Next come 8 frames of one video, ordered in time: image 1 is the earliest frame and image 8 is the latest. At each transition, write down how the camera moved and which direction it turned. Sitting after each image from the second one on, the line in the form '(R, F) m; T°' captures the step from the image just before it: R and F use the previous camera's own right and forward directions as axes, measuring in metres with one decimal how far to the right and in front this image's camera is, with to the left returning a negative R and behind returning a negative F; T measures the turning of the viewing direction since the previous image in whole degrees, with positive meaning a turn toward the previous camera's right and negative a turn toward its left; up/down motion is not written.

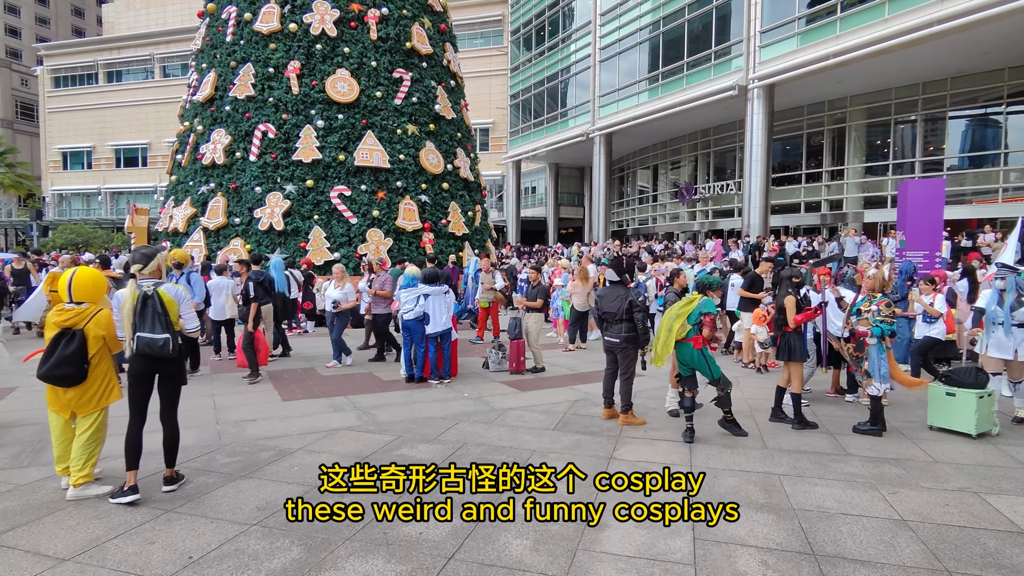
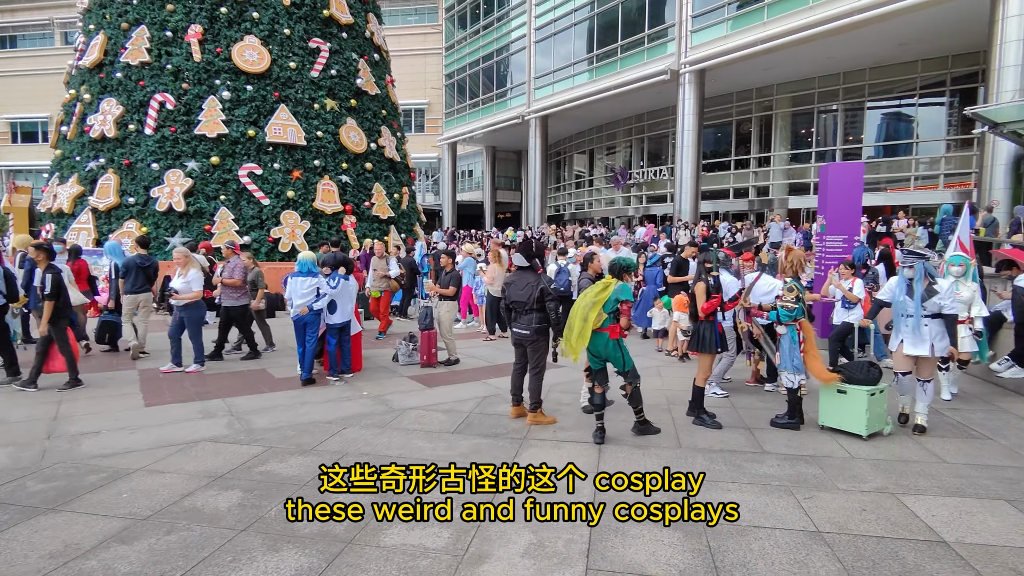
(+0.5, +0.7) m; +6°
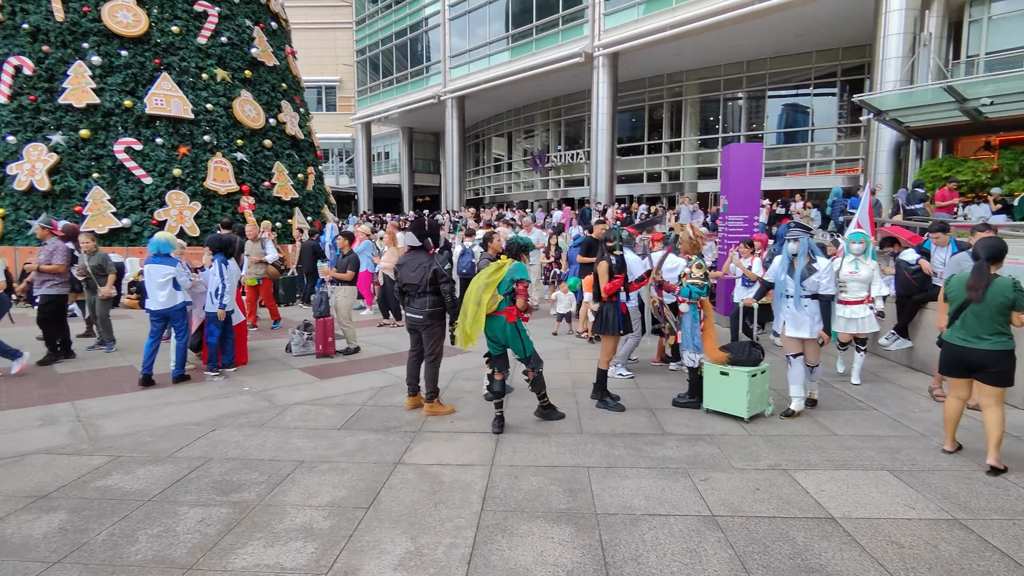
(+0.3, +0.4) m; +8°
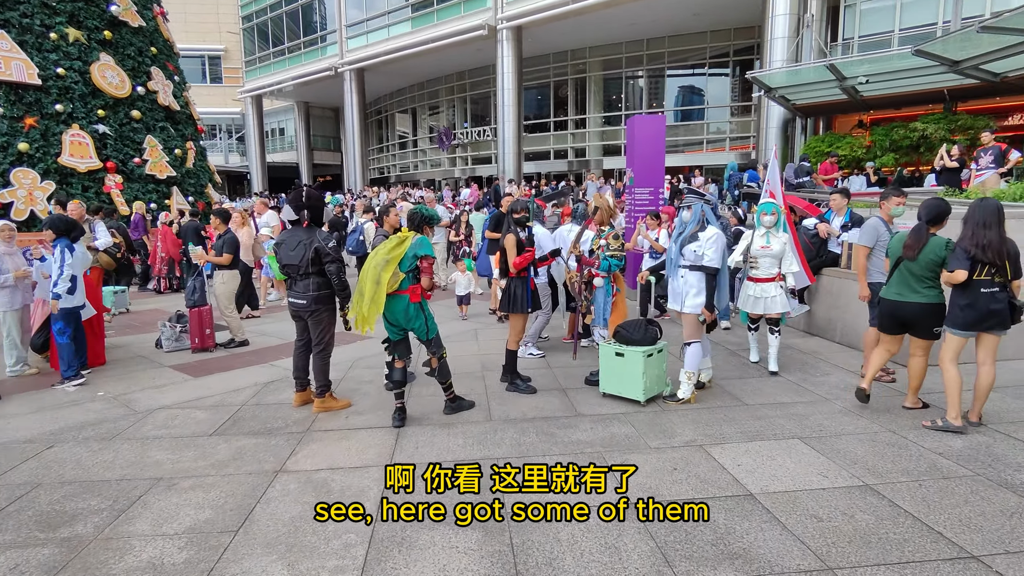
(+0.1, +0.4) m; +9°
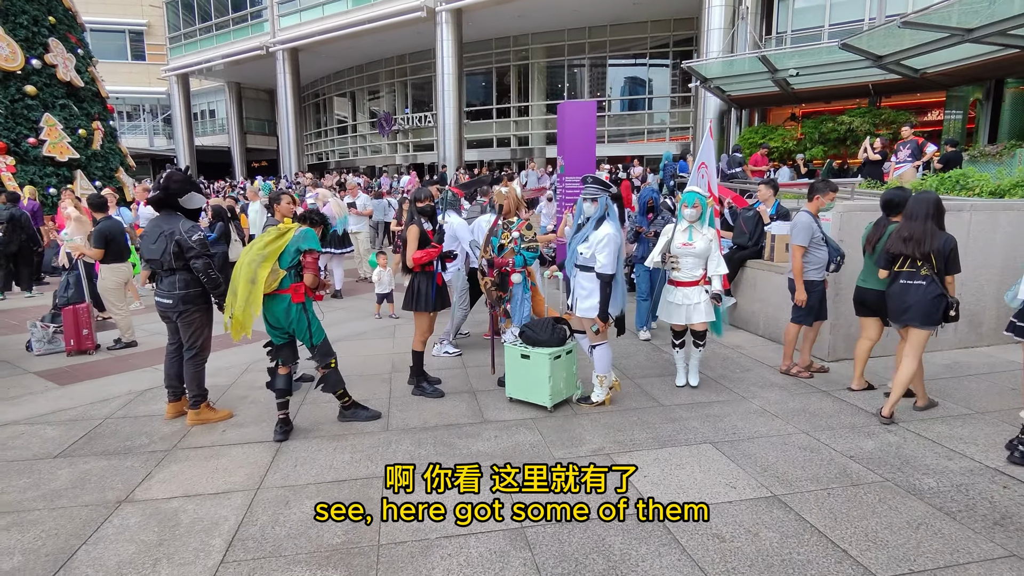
(+0.4, +0.4) m; +5°
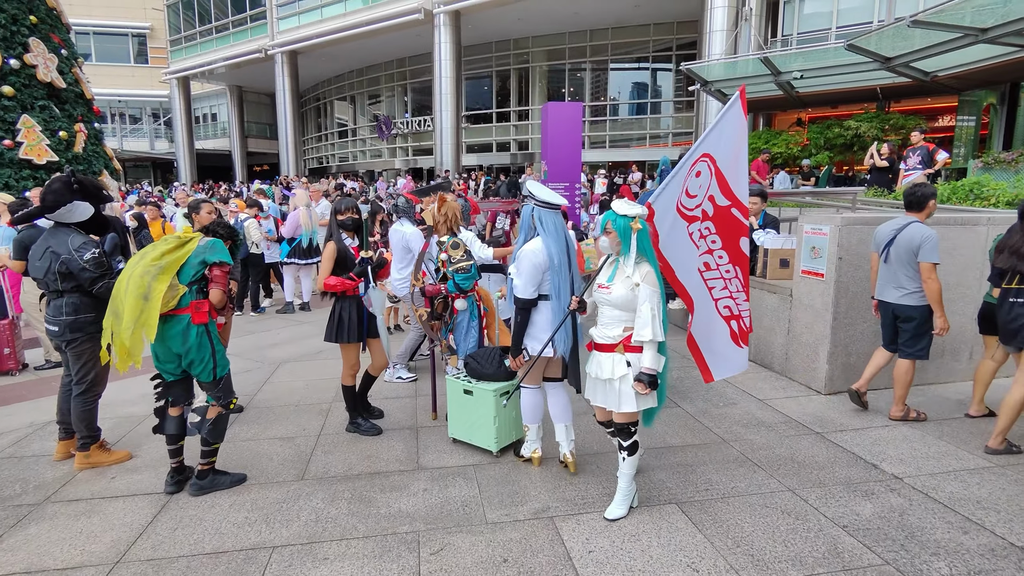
(+0.4, +0.6) m; -1°
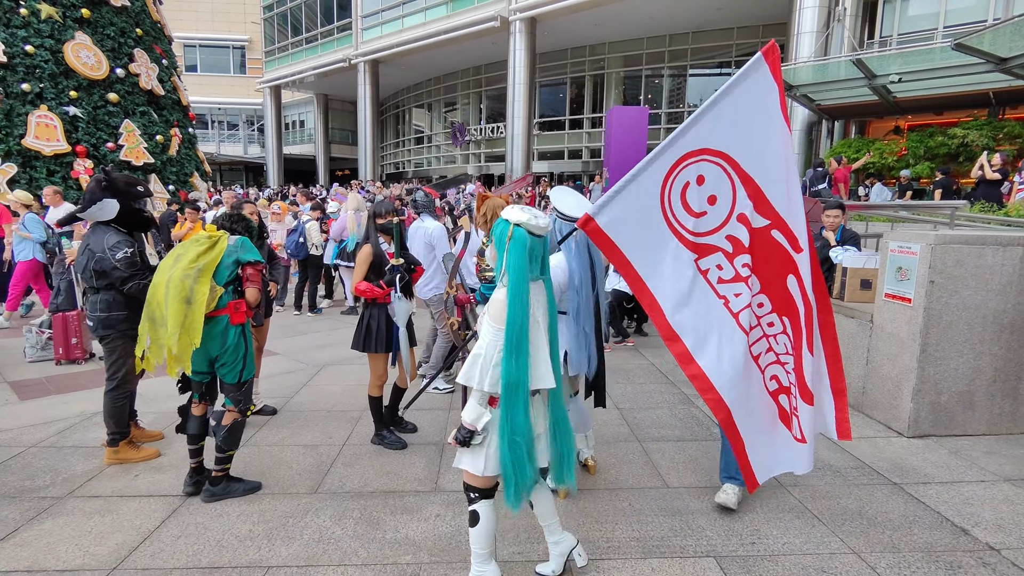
(+0.2, +0.3) m; -7°
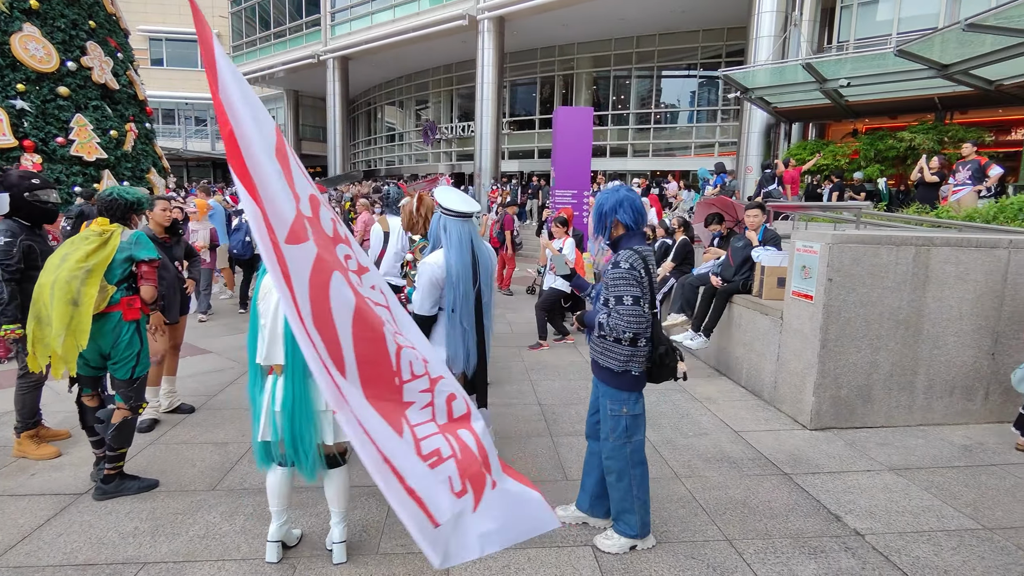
(+0.5, -0.1) m; +2°
